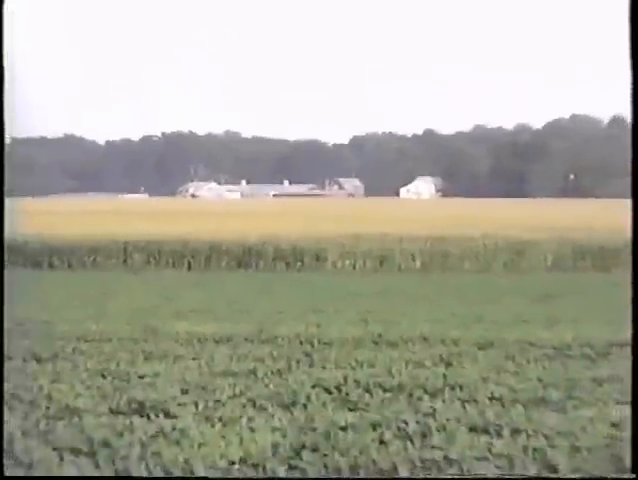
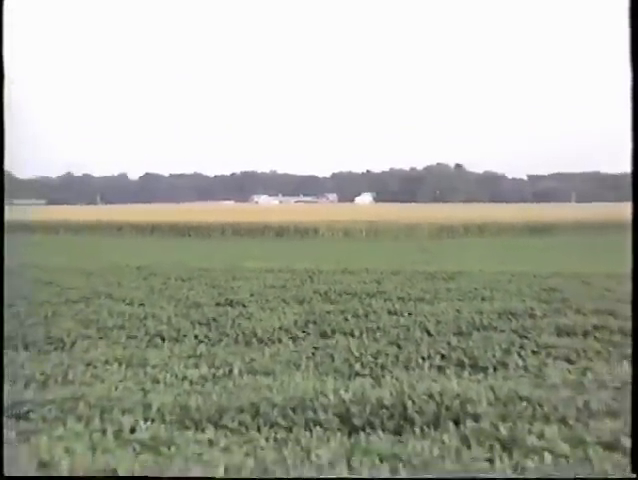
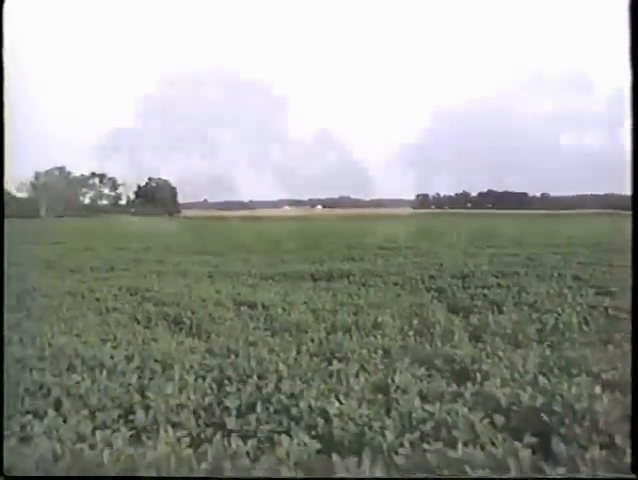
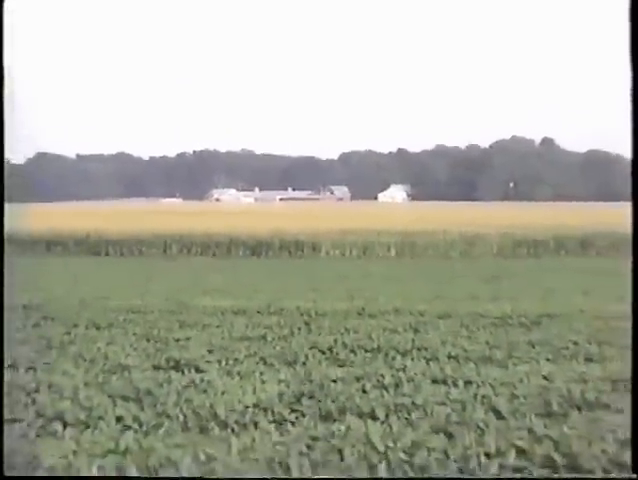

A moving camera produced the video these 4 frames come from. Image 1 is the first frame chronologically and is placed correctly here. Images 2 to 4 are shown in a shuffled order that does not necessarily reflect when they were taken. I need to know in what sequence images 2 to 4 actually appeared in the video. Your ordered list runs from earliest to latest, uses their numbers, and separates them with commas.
4, 2, 3
